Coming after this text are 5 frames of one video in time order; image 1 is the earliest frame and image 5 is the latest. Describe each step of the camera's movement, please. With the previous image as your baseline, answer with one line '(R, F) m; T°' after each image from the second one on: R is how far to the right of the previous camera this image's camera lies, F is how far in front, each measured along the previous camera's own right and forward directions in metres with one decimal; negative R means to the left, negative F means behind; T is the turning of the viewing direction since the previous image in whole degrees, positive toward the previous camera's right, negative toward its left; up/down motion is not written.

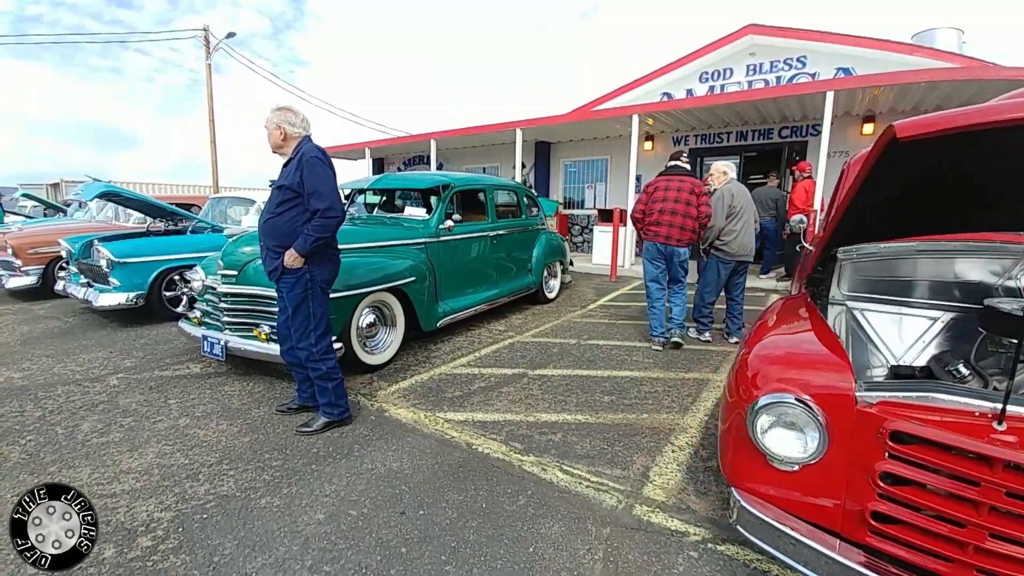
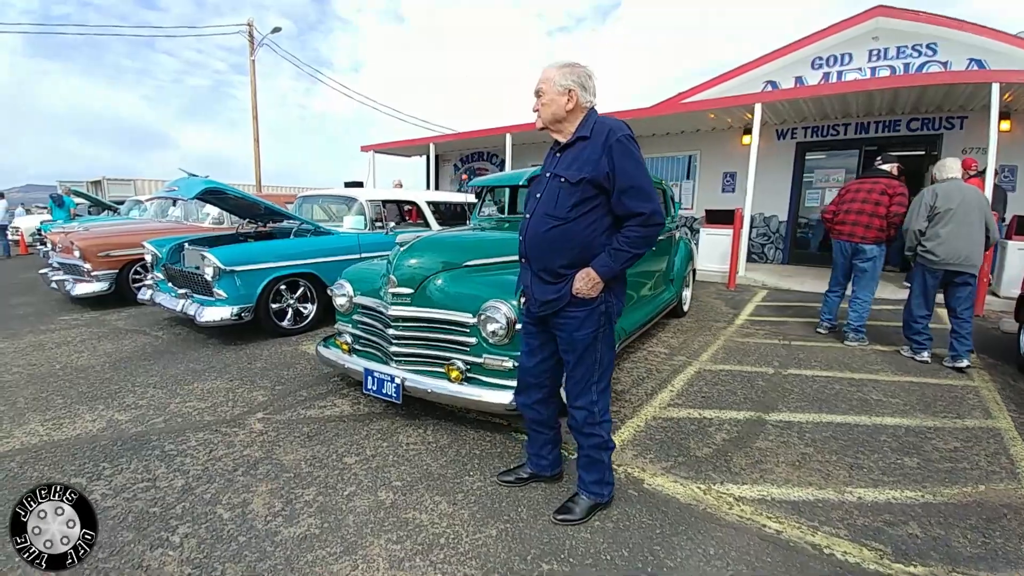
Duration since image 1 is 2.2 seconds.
(-1.4, +0.8) m; -1°
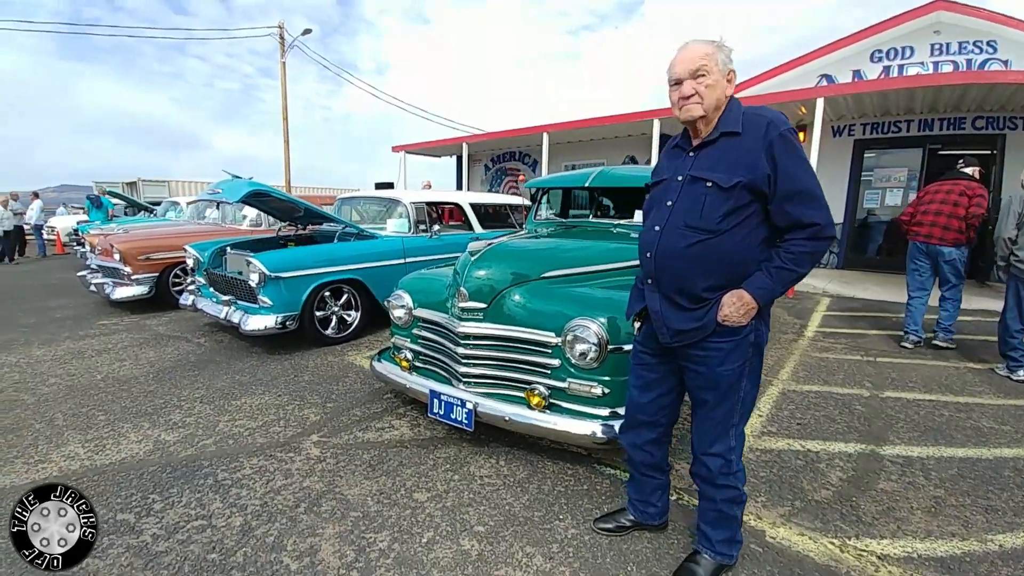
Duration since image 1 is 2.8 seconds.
(-0.3, +0.3) m; -2°
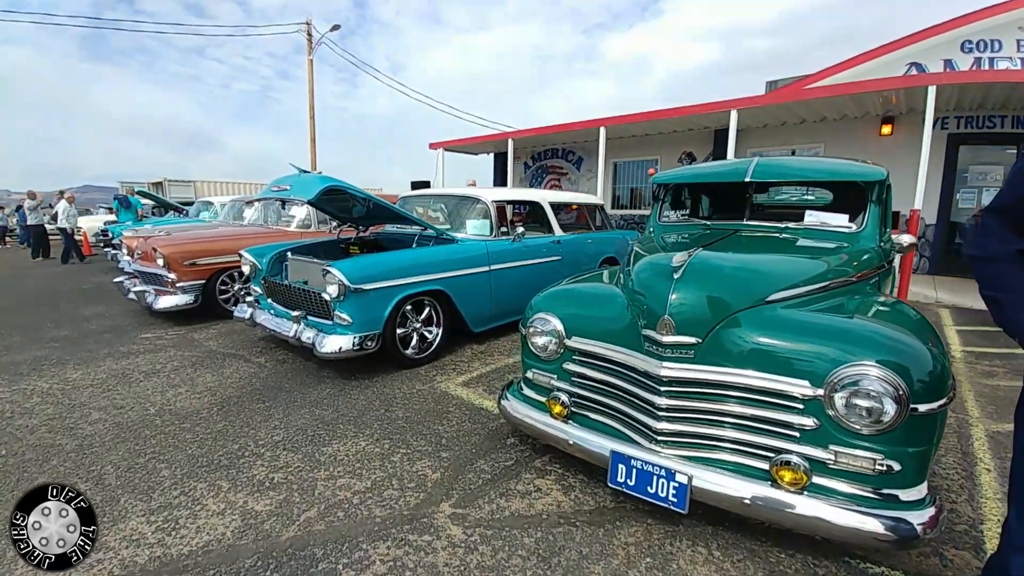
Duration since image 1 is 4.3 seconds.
(-0.8, +0.7) m; -1°
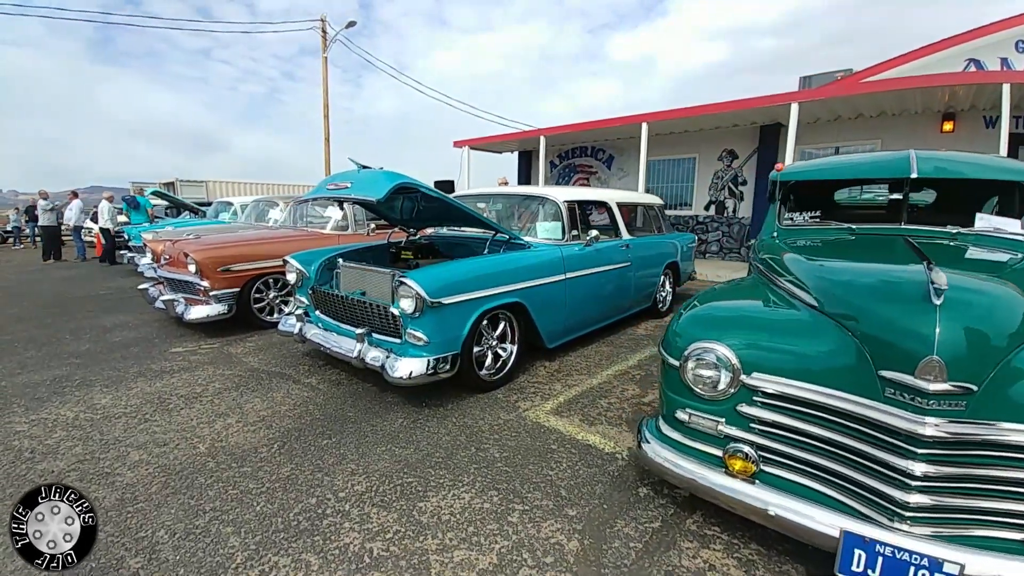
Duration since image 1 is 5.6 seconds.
(-0.6, +0.5) m; 0°
